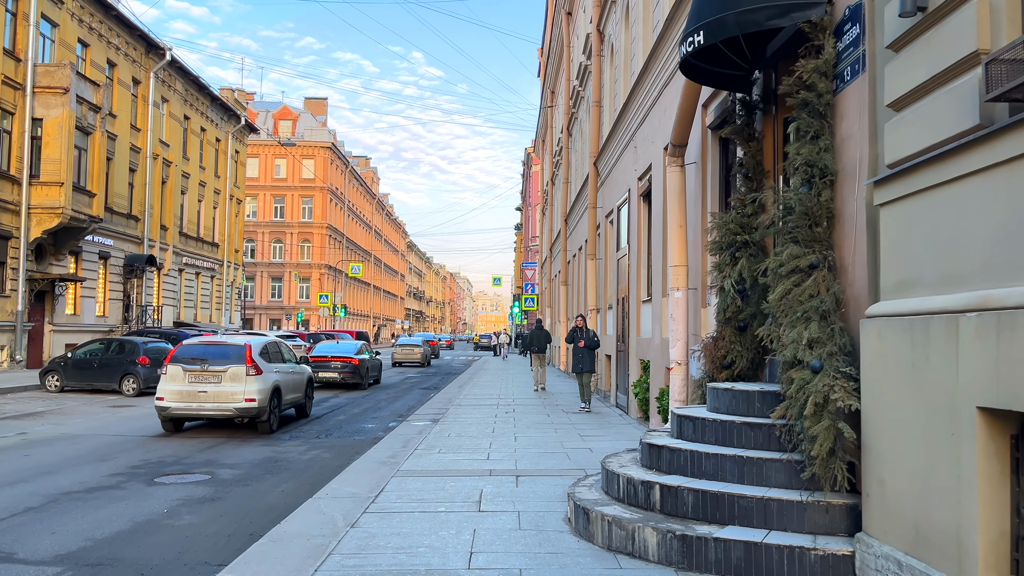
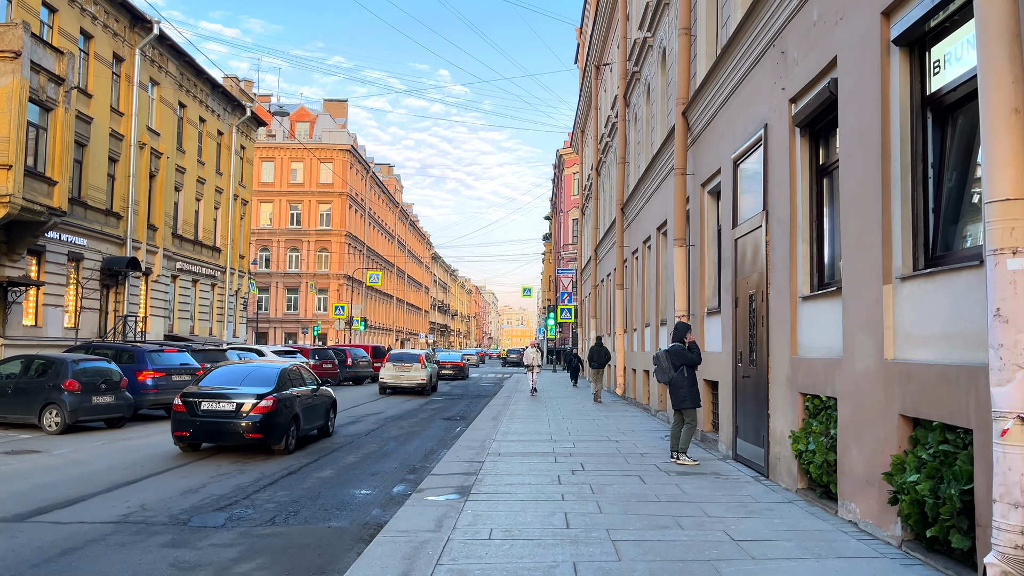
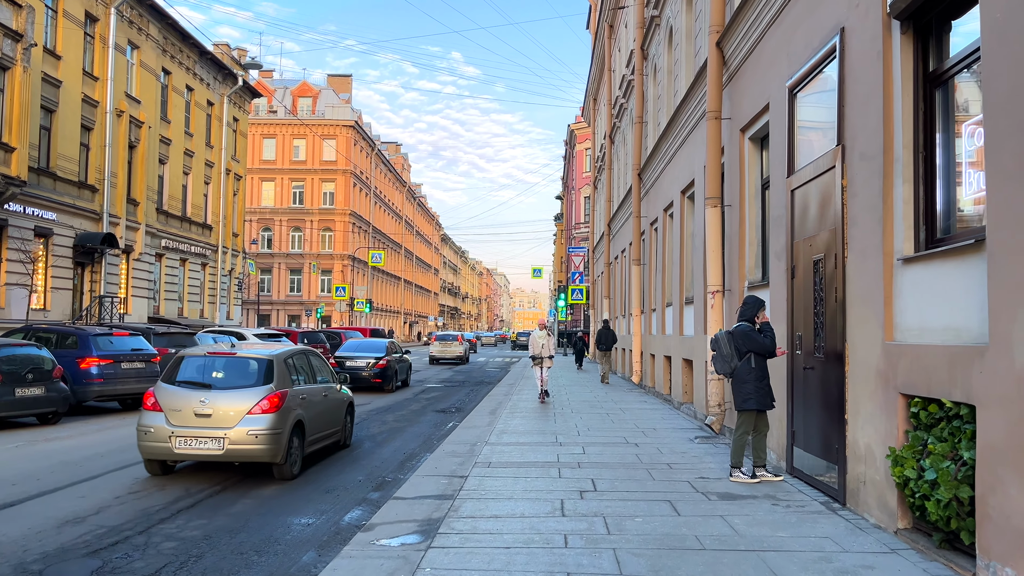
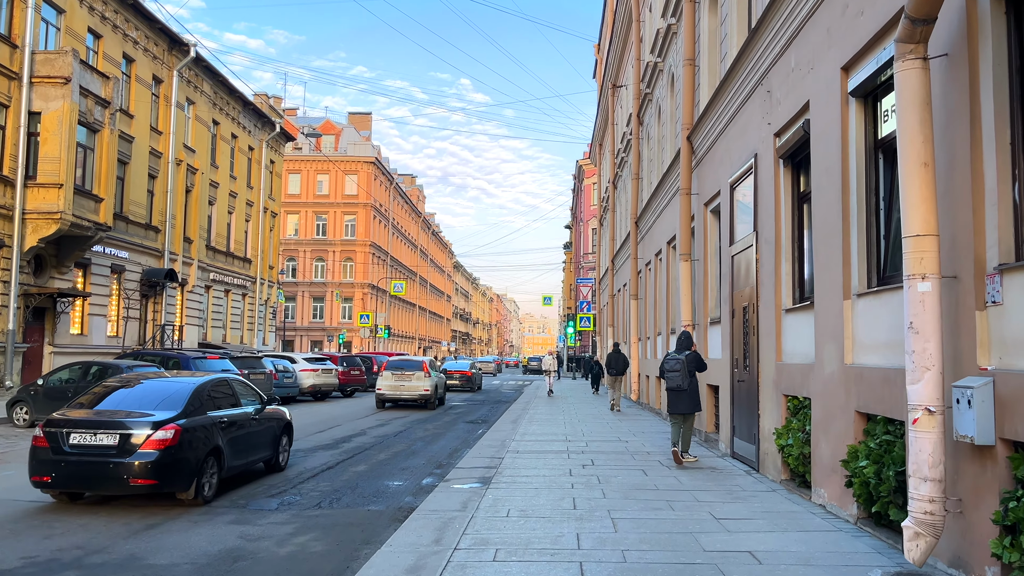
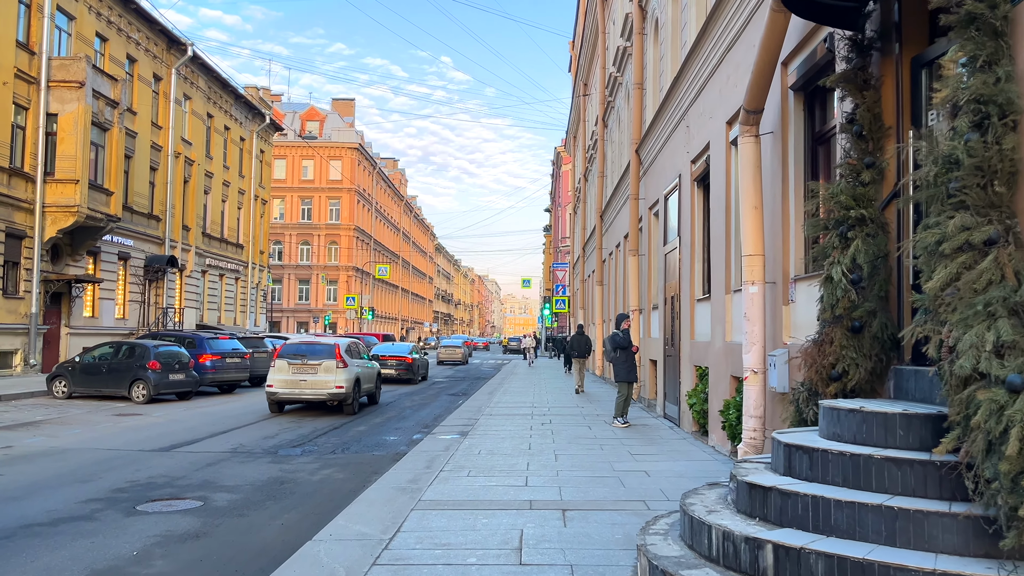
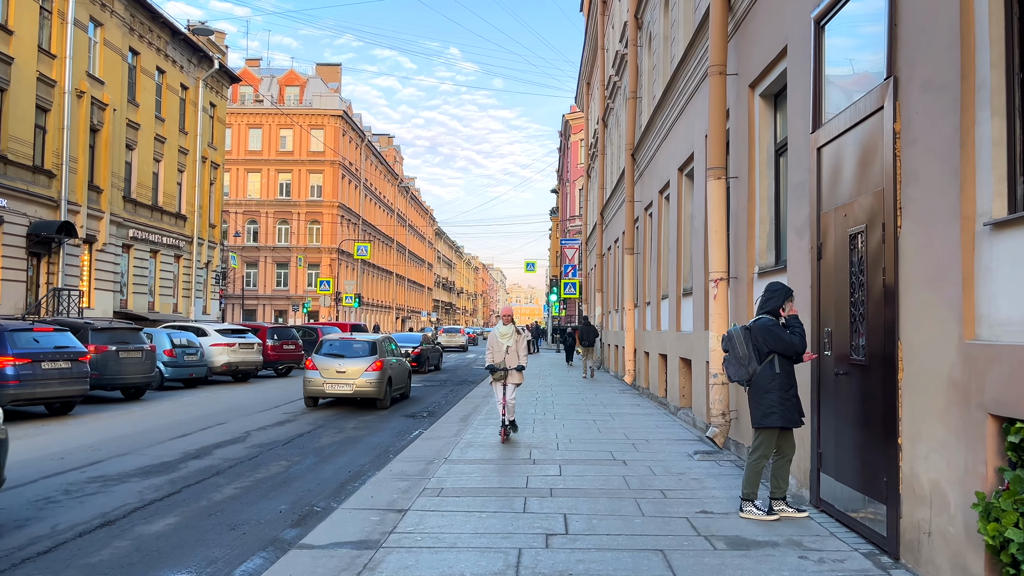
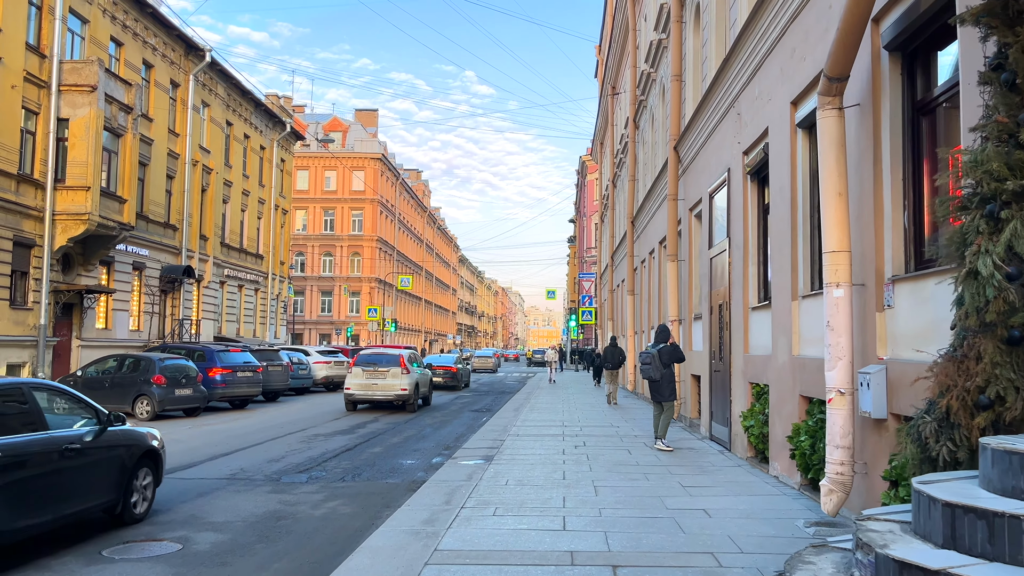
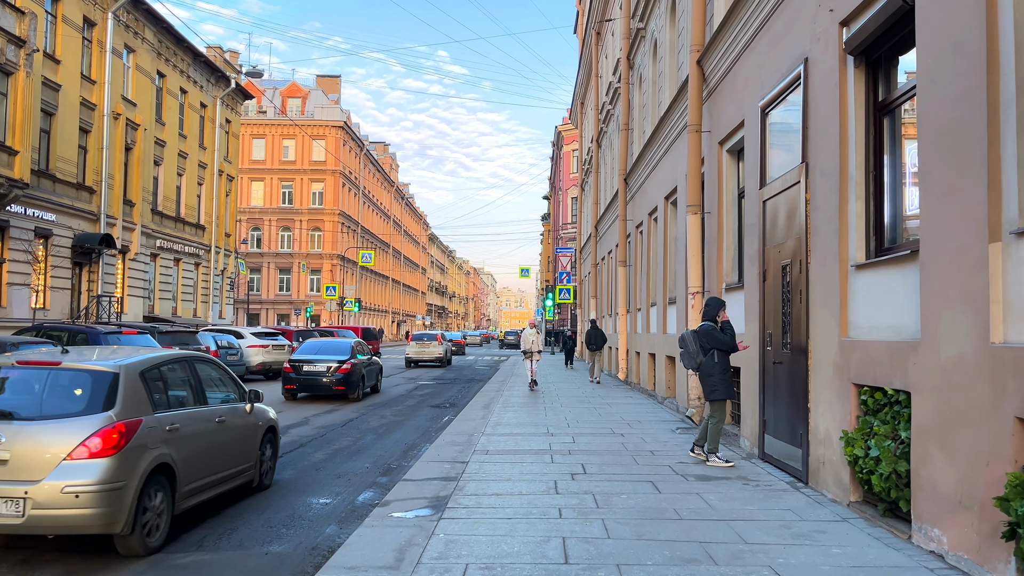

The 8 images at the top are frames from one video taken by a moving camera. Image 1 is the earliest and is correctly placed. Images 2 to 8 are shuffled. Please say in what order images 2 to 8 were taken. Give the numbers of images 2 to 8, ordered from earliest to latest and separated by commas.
5, 7, 4, 2, 8, 3, 6
